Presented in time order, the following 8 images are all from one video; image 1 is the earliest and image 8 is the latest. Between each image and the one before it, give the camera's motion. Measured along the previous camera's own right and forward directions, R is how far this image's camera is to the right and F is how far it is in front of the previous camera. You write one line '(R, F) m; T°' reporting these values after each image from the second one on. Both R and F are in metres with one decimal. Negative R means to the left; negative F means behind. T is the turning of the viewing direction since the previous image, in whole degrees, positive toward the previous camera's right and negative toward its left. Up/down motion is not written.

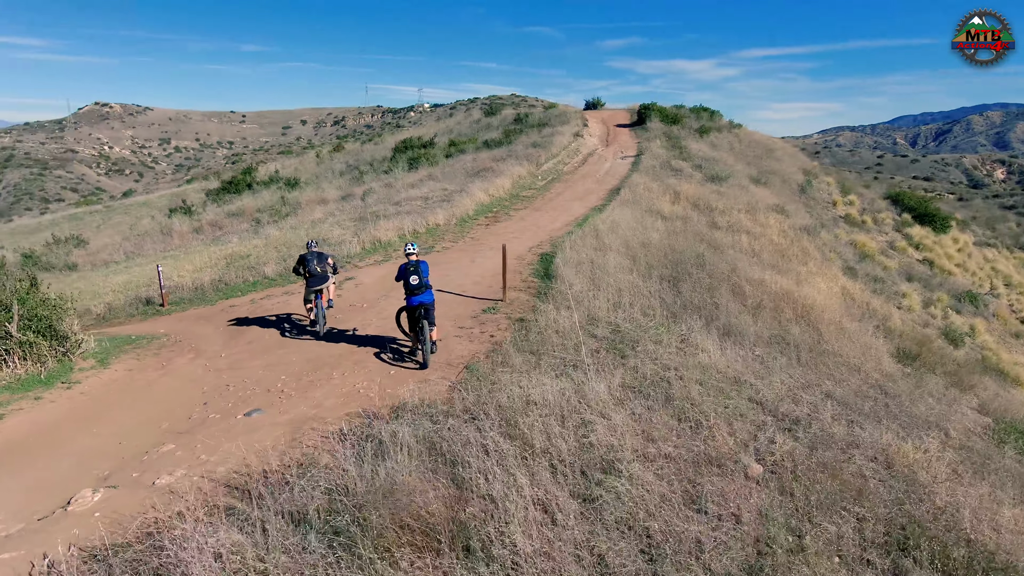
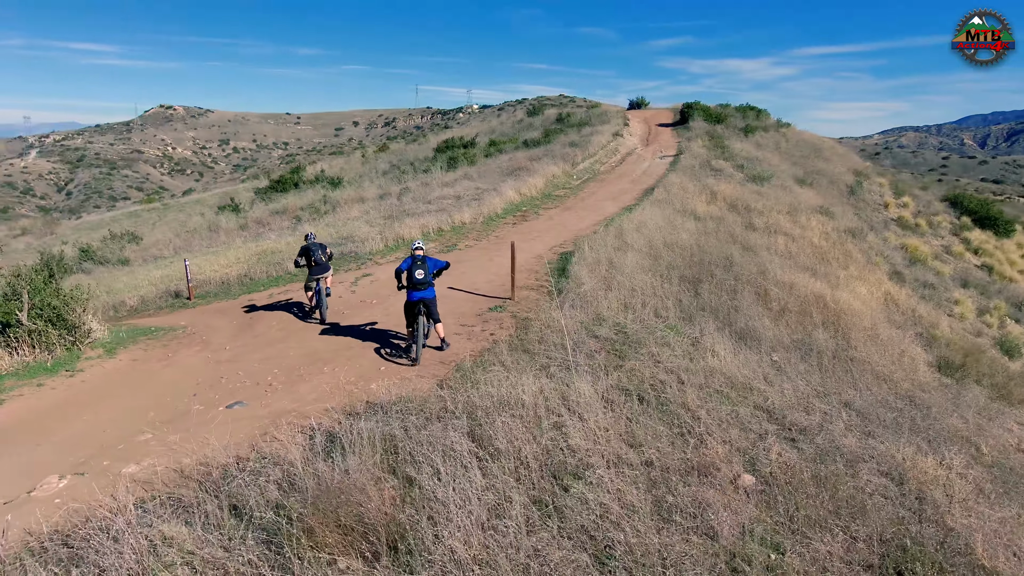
(+0.6, +0.2) m; -4°
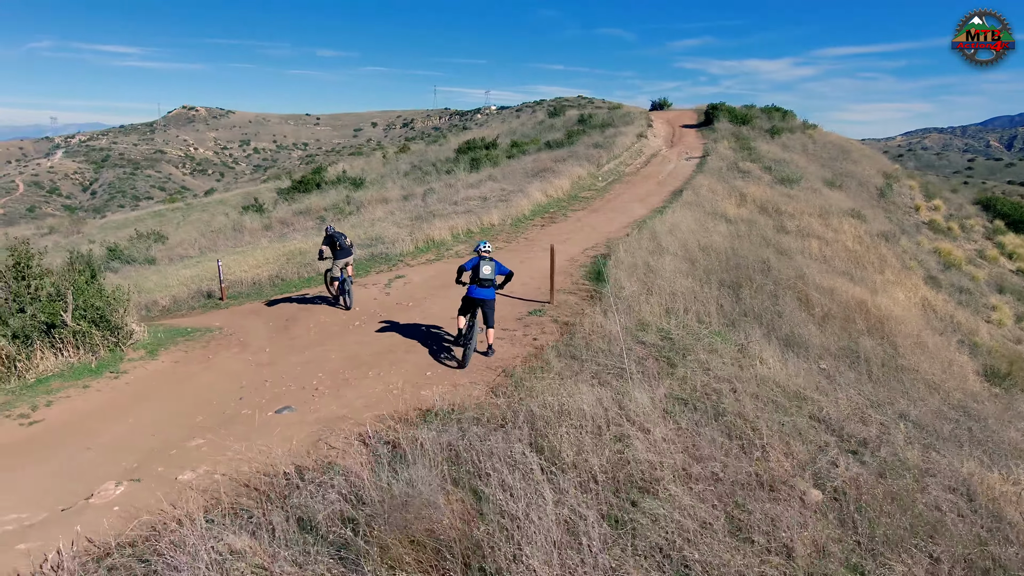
(-0.4, +0.1) m; -1°
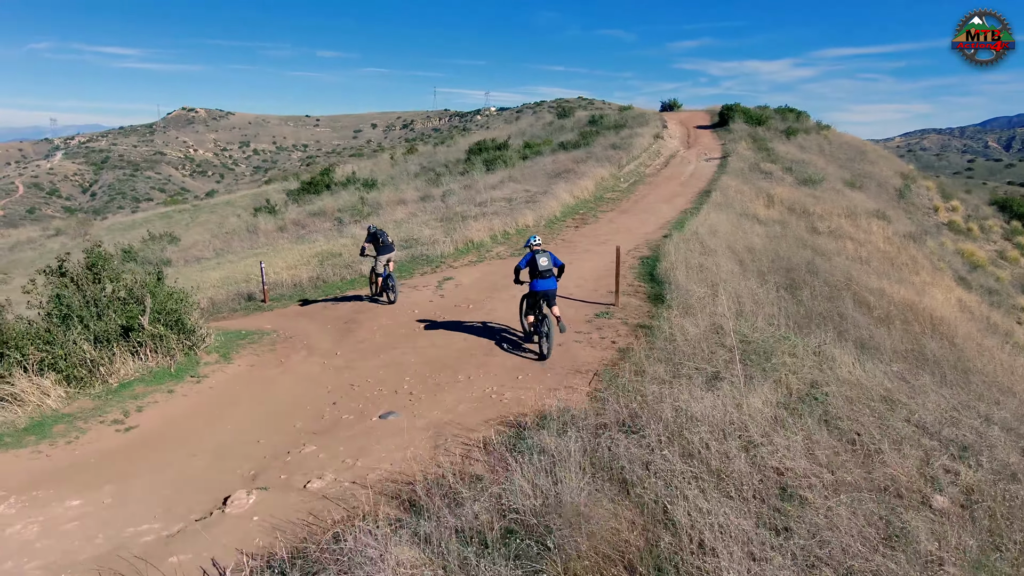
(-1.0, +0.1) m; 0°
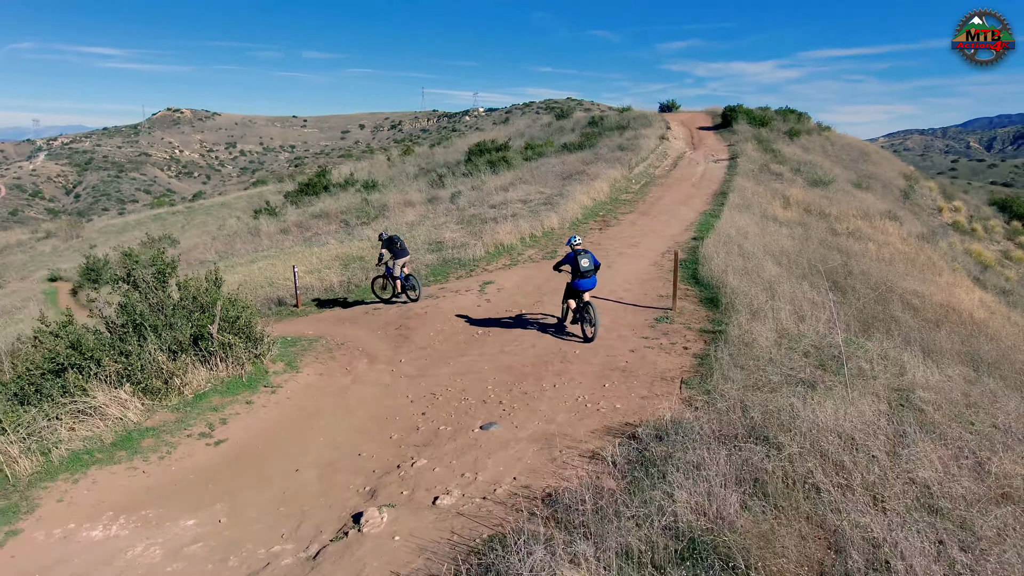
(-1.0, +0.1) m; +1°
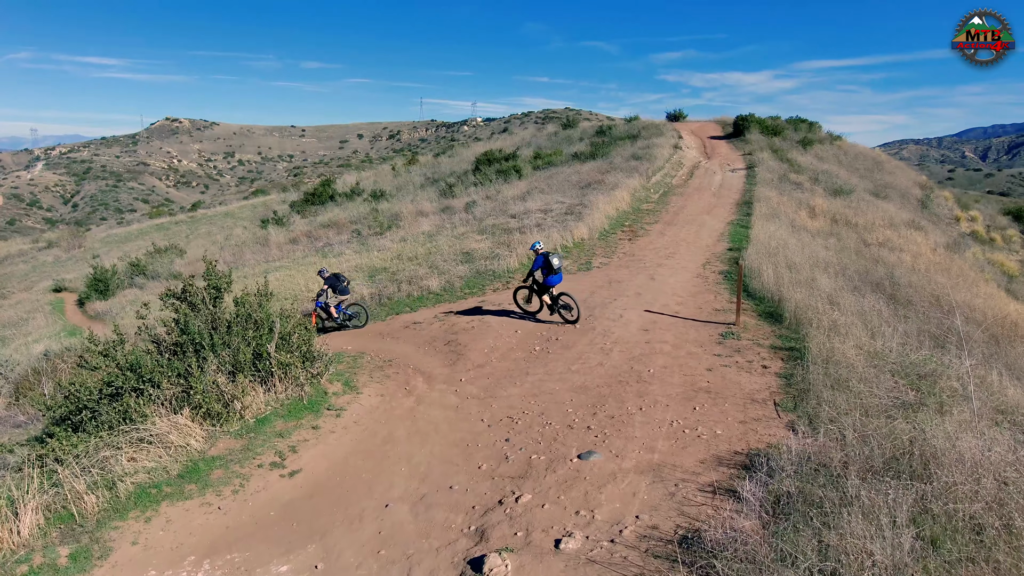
(-0.8, +0.4) m; 0°
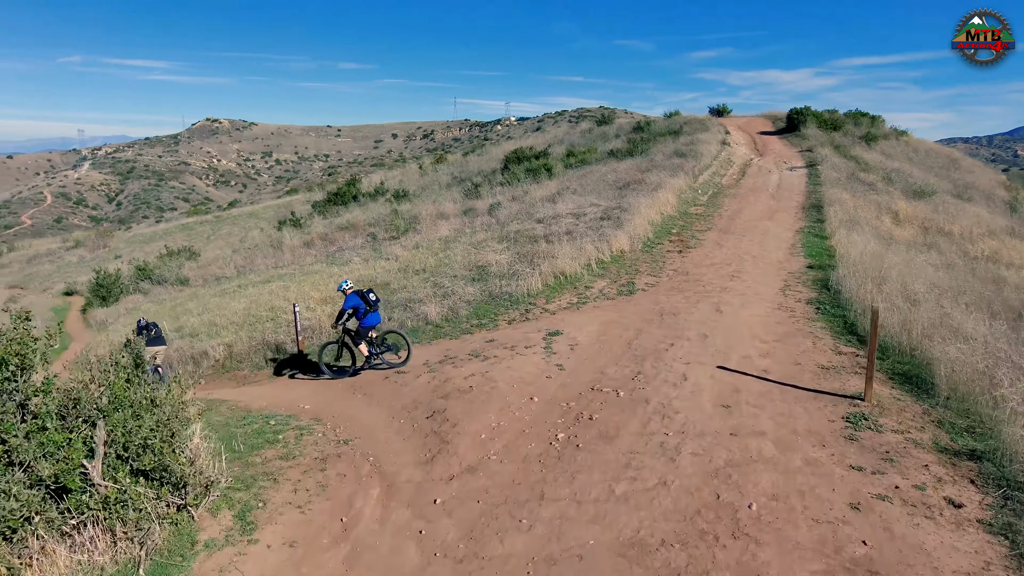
(+0.2, +3.0) m; -3°
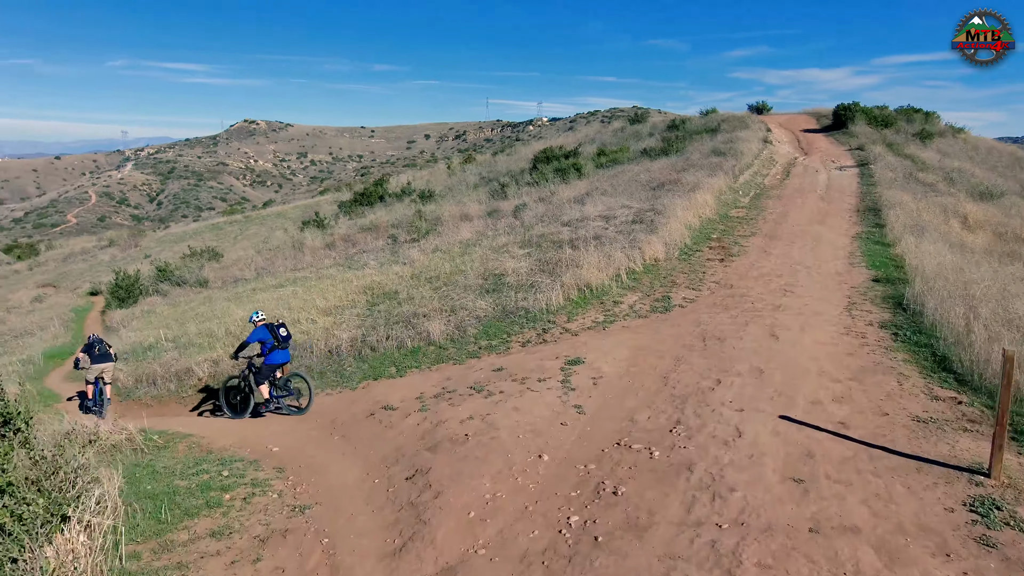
(+0.2, +1.4) m; -3°
